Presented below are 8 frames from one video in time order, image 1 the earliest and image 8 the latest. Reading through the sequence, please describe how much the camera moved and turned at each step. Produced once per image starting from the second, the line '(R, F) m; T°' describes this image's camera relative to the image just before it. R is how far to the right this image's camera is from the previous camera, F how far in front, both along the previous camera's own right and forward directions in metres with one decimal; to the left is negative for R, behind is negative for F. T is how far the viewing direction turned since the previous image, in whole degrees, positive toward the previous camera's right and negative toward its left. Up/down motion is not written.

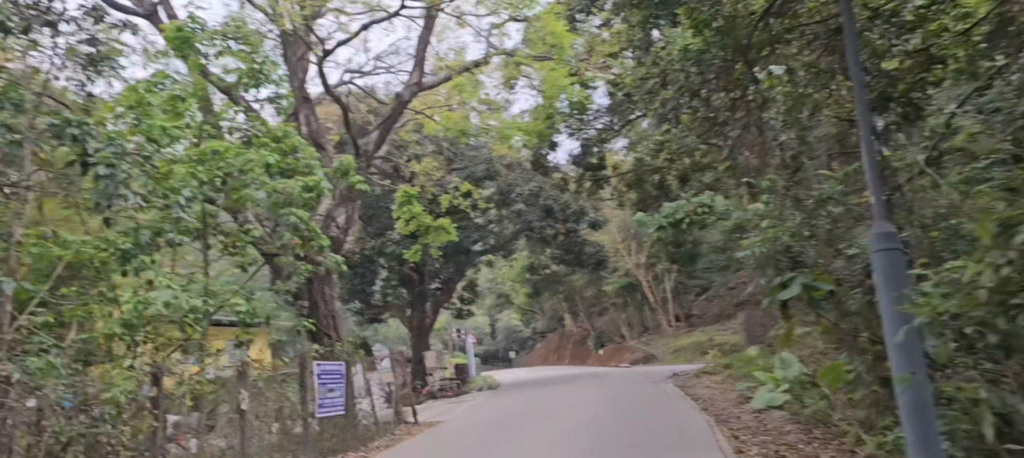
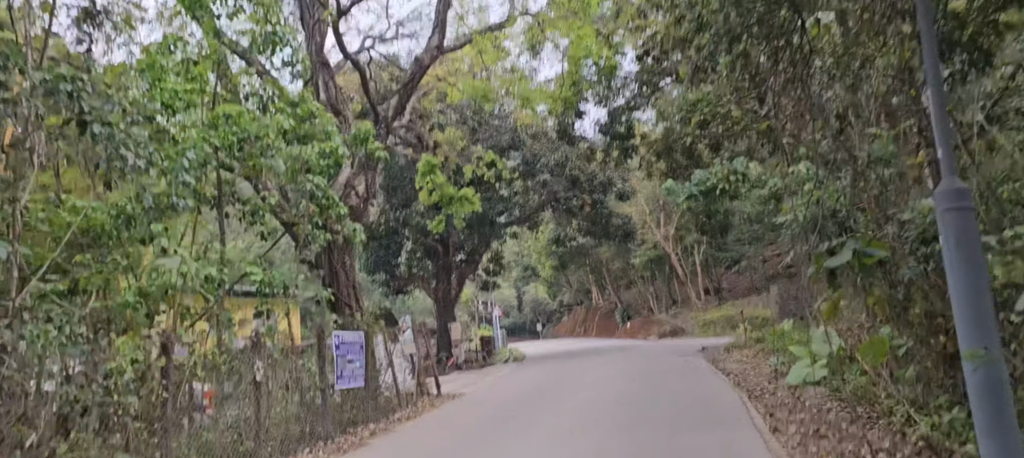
(0.0, +0.4) m; -2°
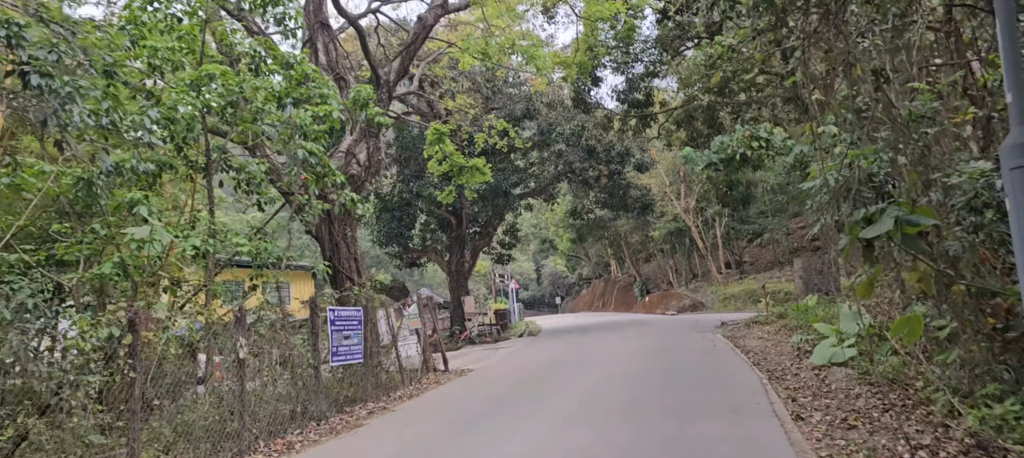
(+0.2, +0.6) m; -2°
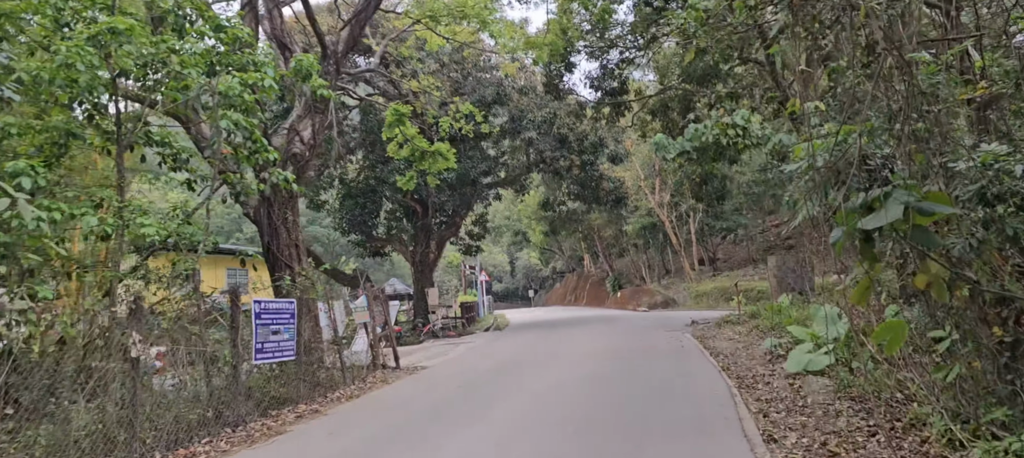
(+0.3, +0.8) m; +2°
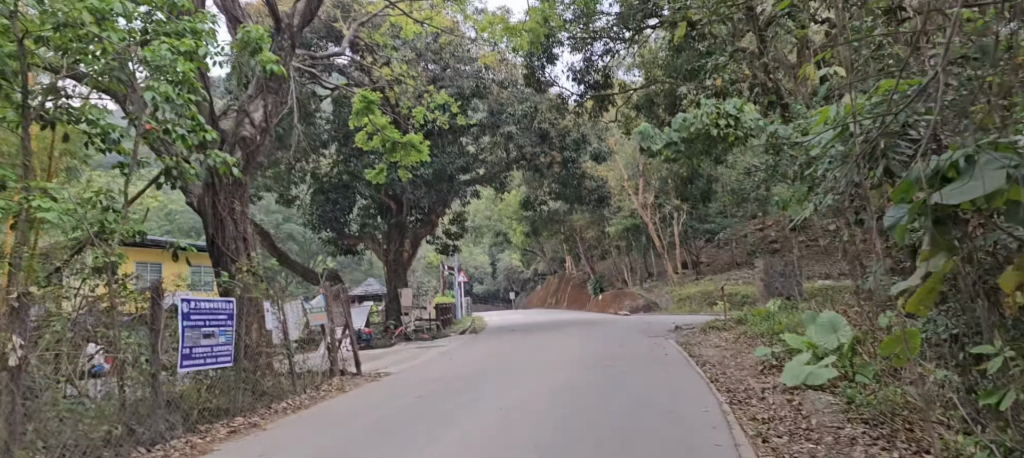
(+0.2, +0.9) m; +1°
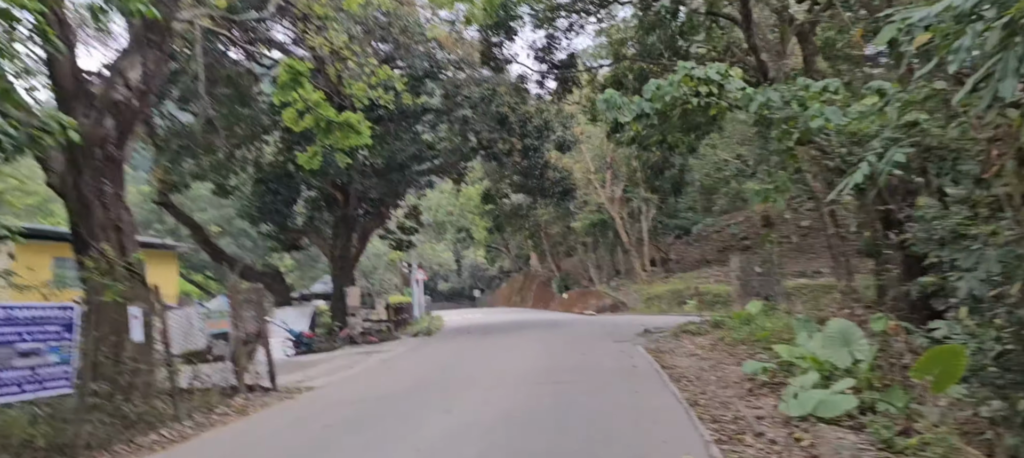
(+0.3, +1.6) m; +3°
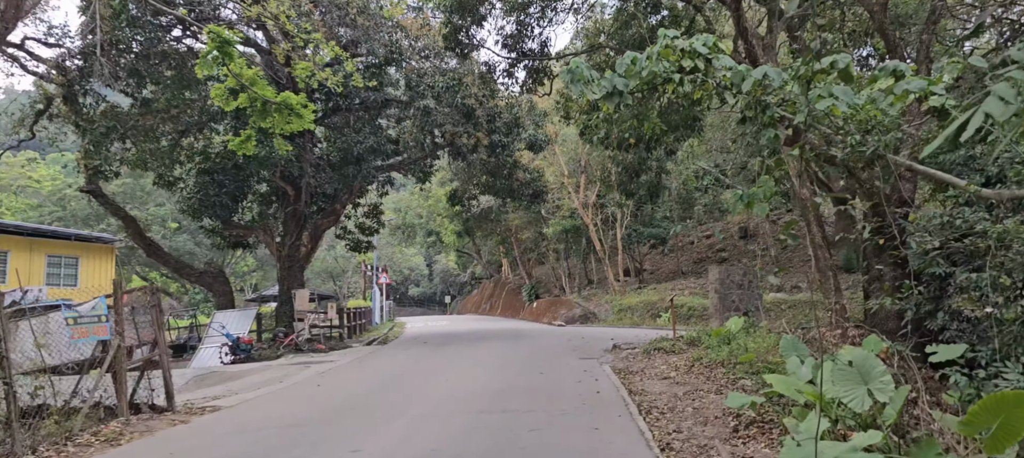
(+0.3, +1.4) m; +2°
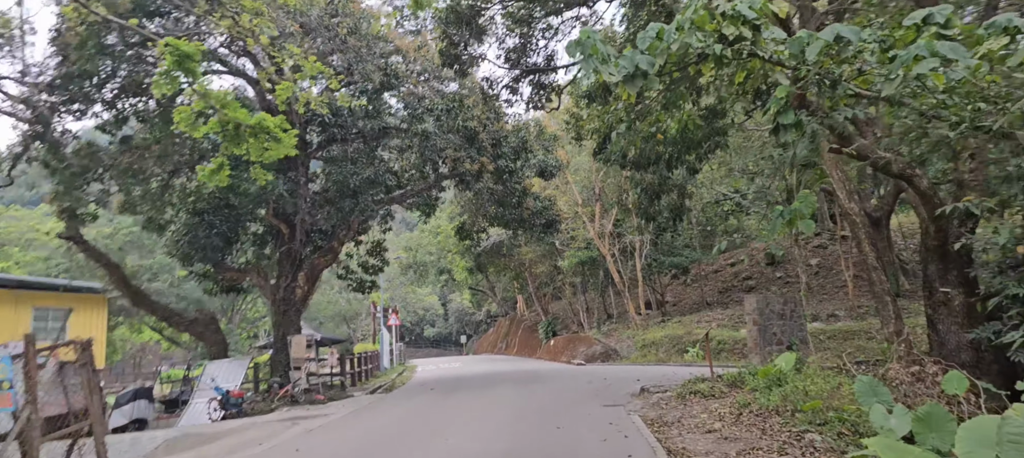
(+0.1, +1.4) m; -1°
